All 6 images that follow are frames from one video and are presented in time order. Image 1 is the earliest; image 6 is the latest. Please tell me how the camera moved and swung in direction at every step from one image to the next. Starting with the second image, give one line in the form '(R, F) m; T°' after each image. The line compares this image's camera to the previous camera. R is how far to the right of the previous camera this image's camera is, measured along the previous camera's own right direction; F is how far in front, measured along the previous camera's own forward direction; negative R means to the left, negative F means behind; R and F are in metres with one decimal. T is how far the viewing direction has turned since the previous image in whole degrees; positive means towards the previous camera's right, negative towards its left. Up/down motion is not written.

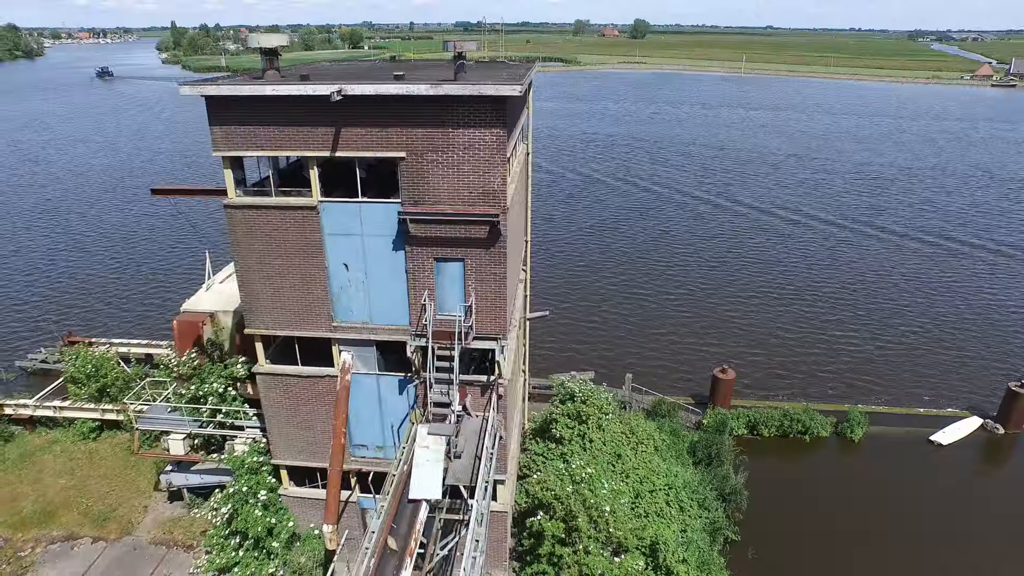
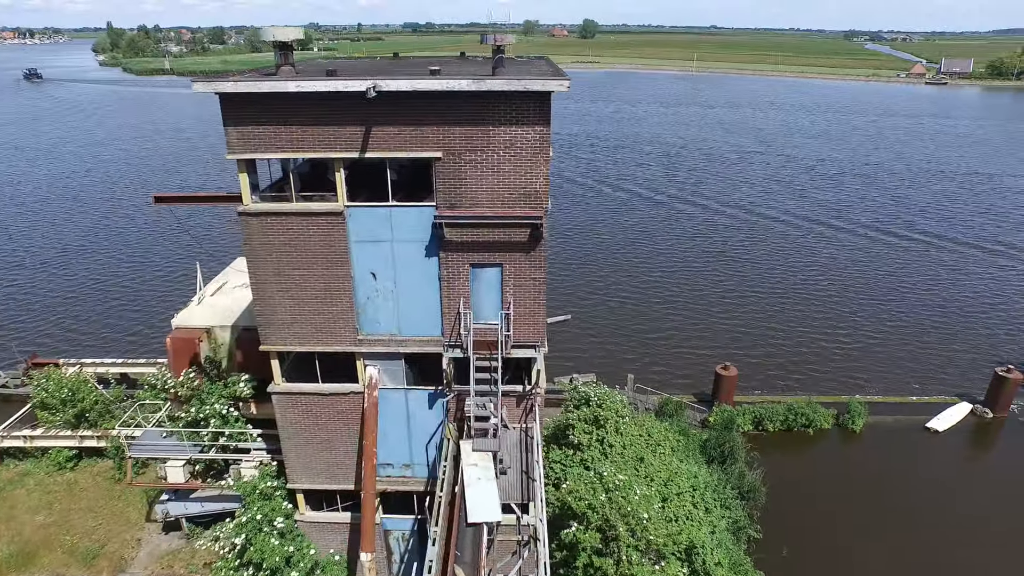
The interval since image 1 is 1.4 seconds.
(-2.0, +0.8) m; +4°
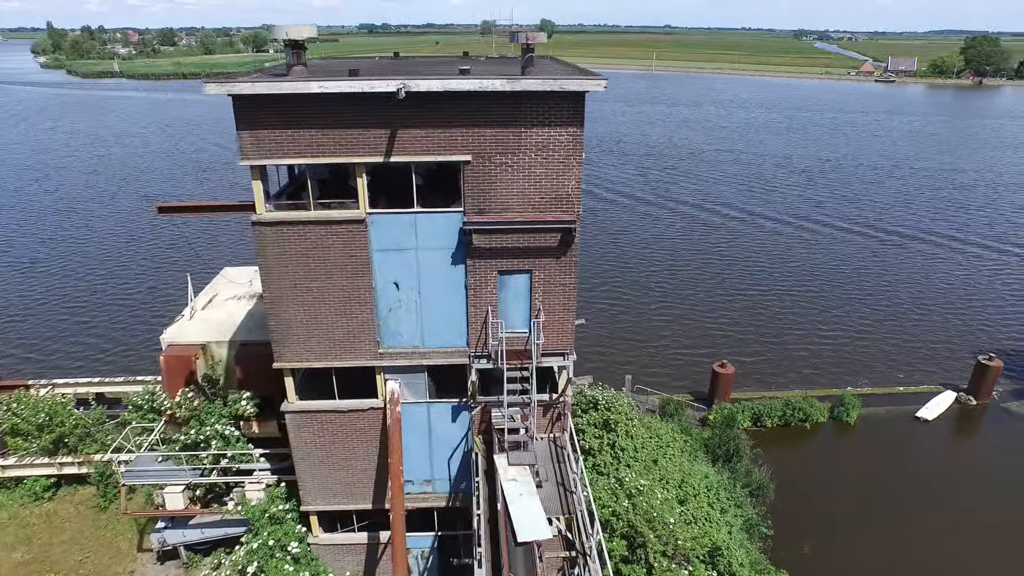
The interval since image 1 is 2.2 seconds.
(-1.5, +0.5) m; +3°
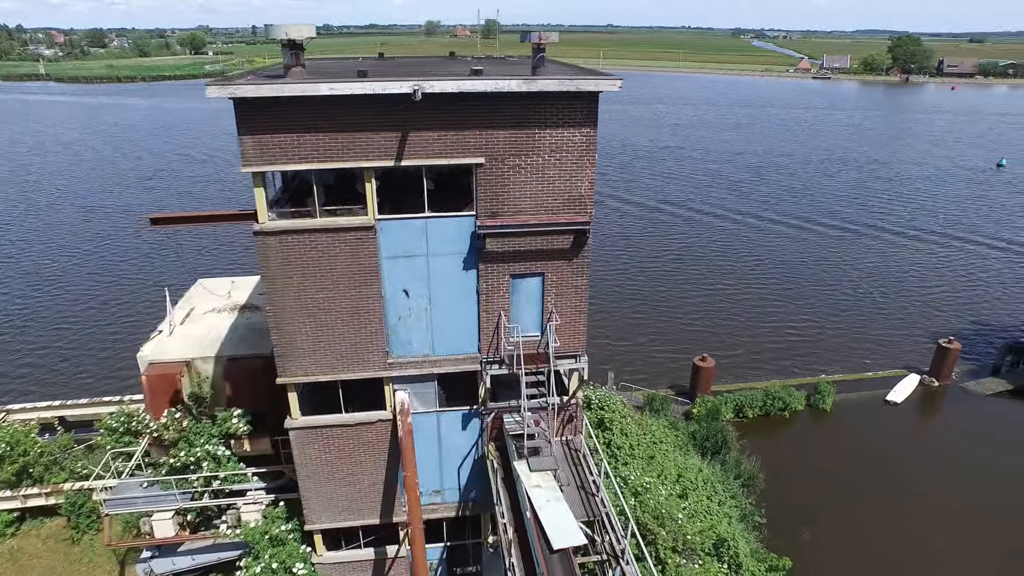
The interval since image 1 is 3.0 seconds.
(-1.3, +0.3) m; +4°
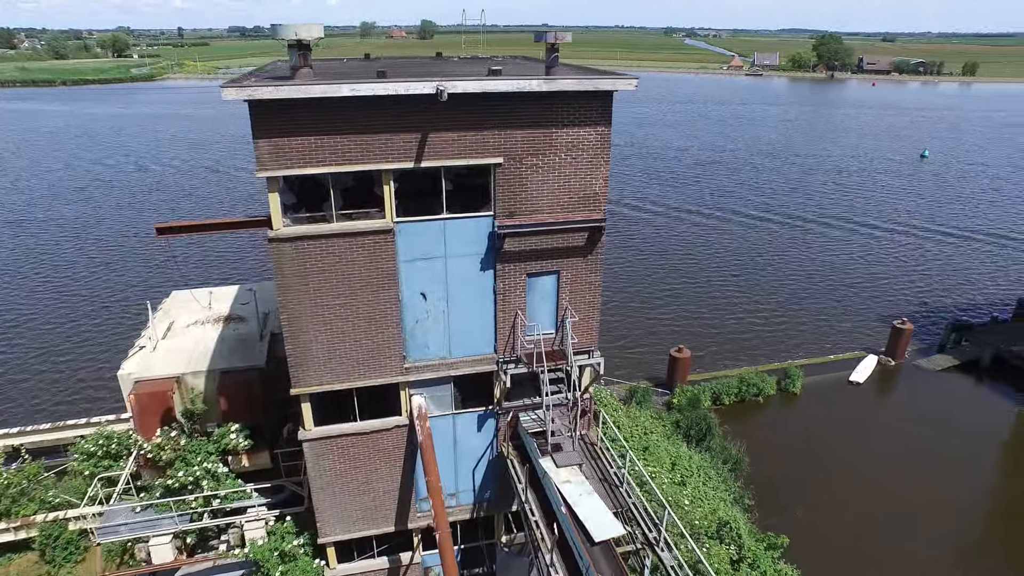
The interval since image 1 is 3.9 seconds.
(-1.6, 0.0) m; +5°
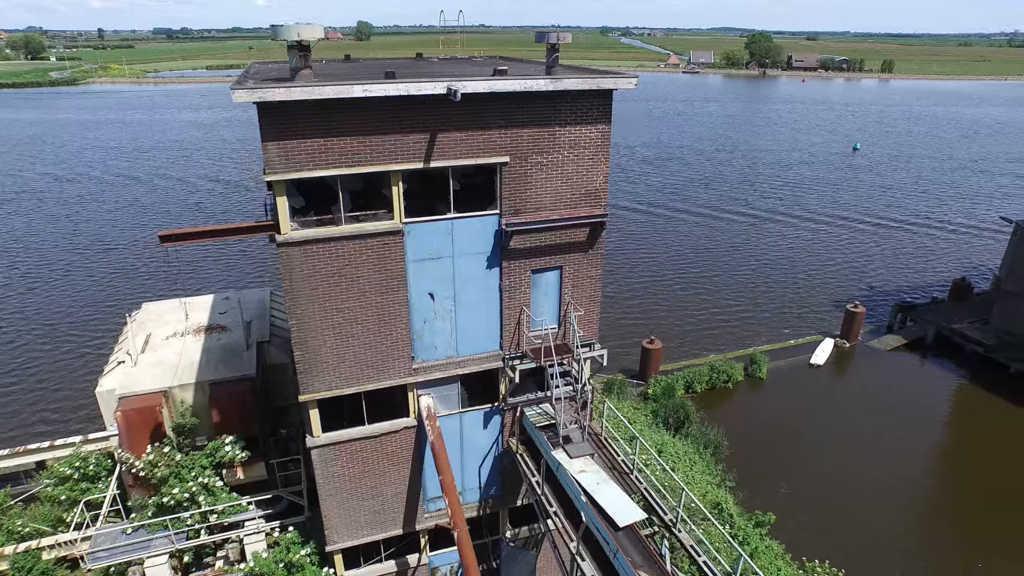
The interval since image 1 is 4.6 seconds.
(-1.3, -0.1) m; +5°
